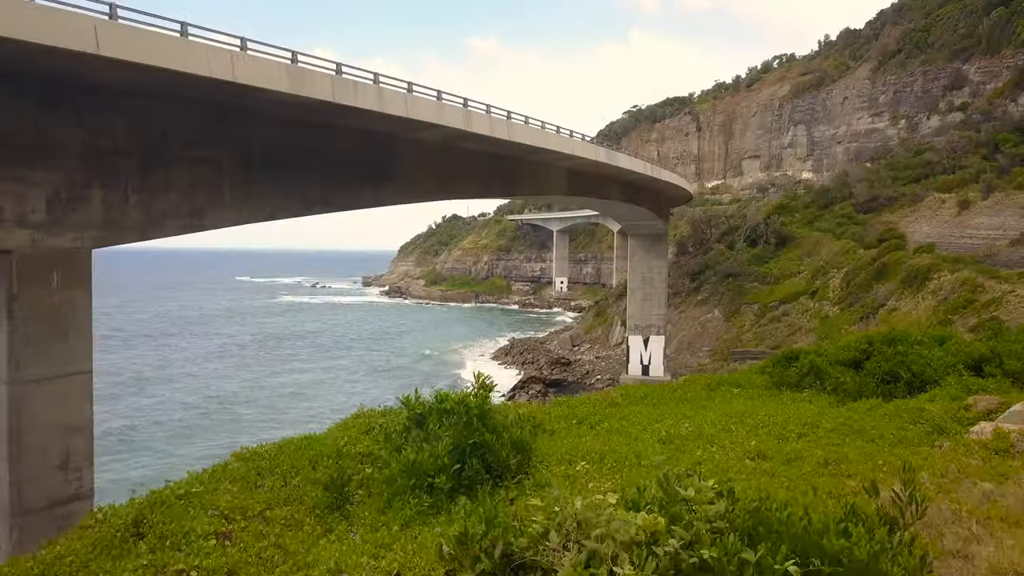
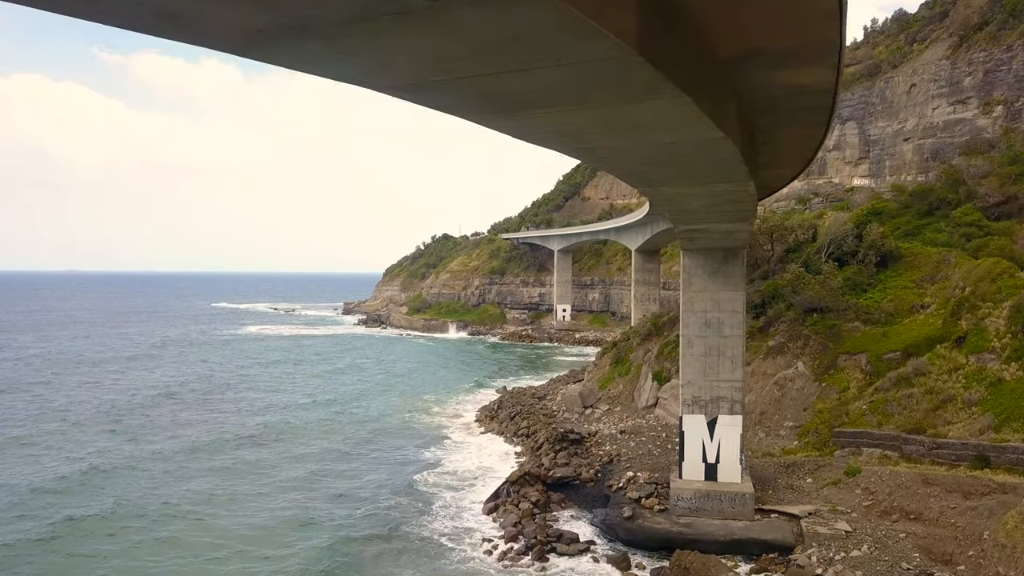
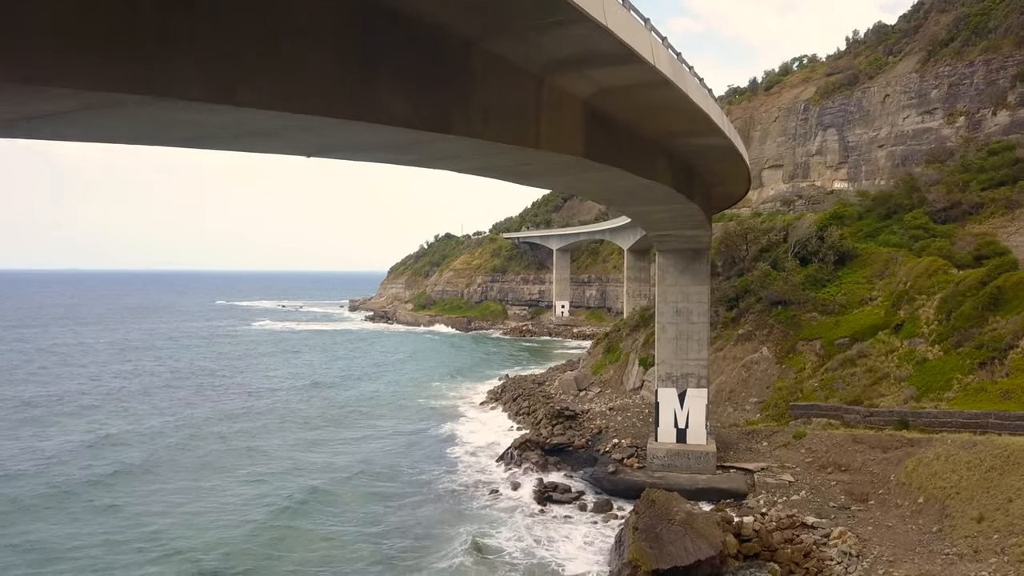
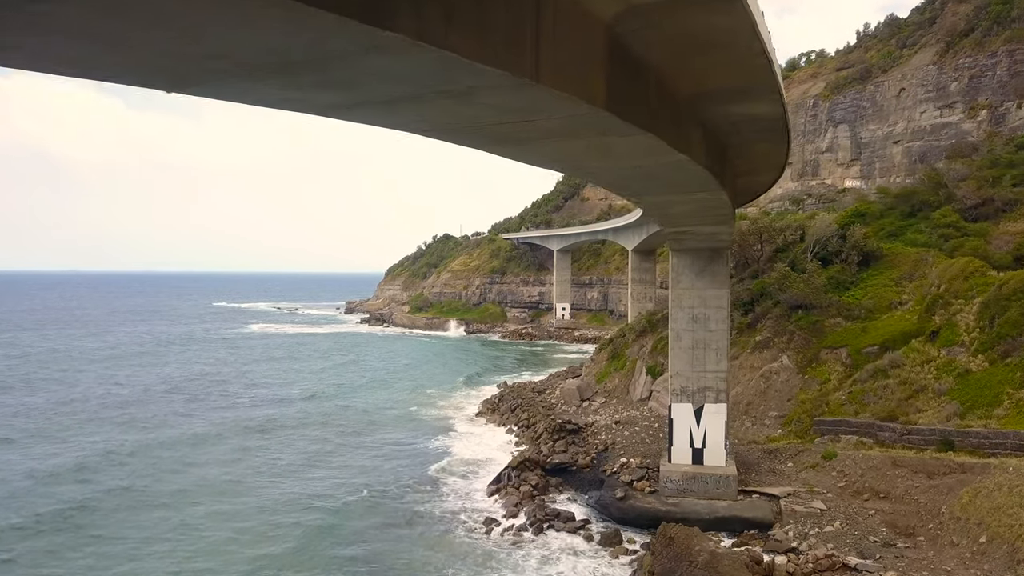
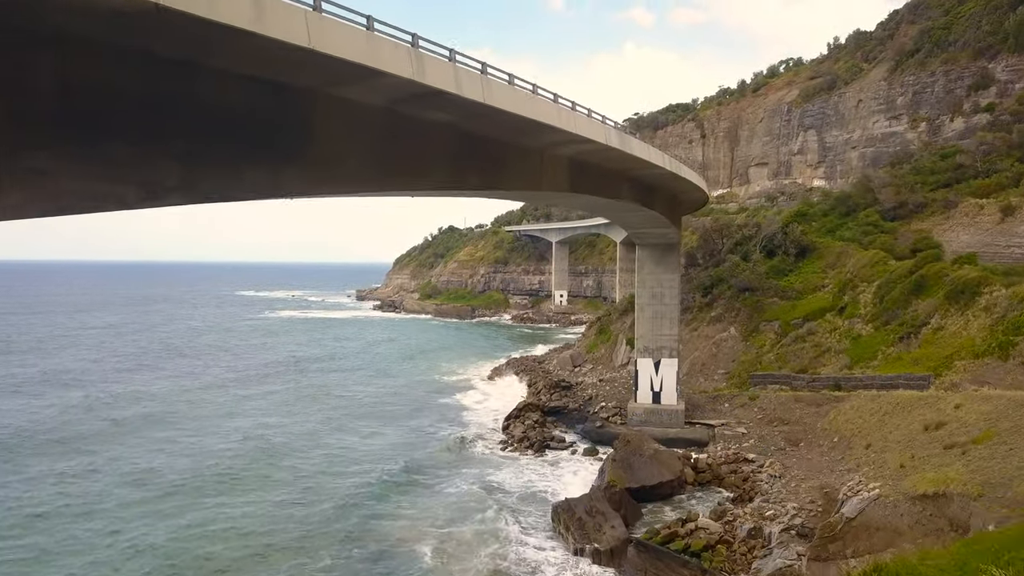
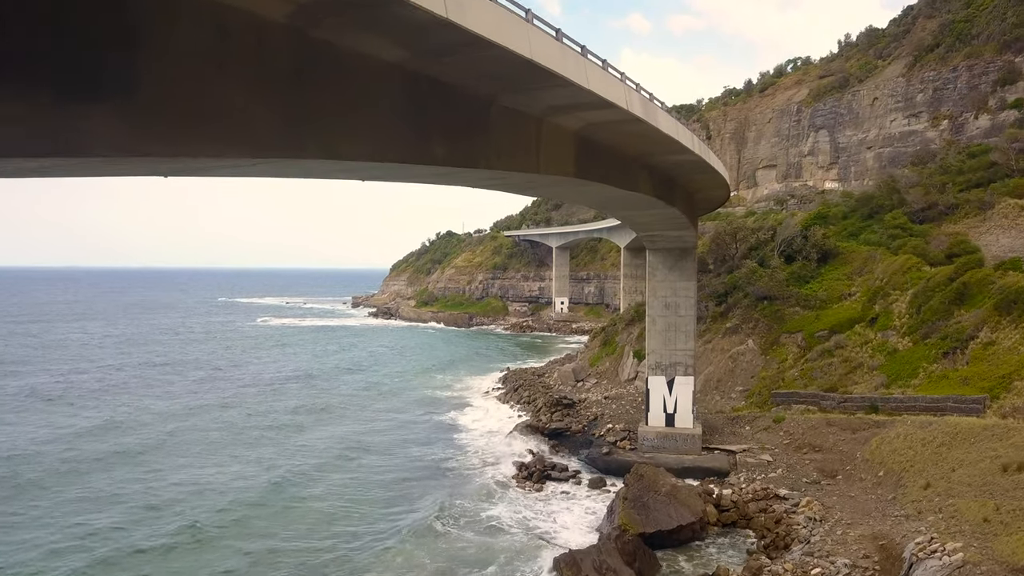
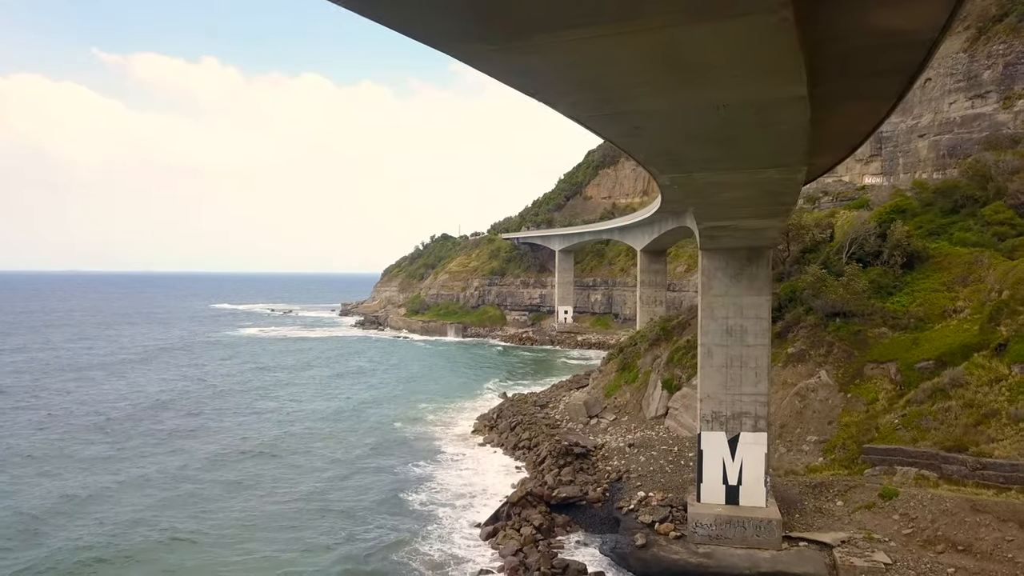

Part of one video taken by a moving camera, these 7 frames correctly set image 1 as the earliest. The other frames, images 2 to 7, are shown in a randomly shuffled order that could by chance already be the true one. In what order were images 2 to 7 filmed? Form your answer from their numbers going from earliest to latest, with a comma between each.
5, 6, 3, 4, 2, 7
